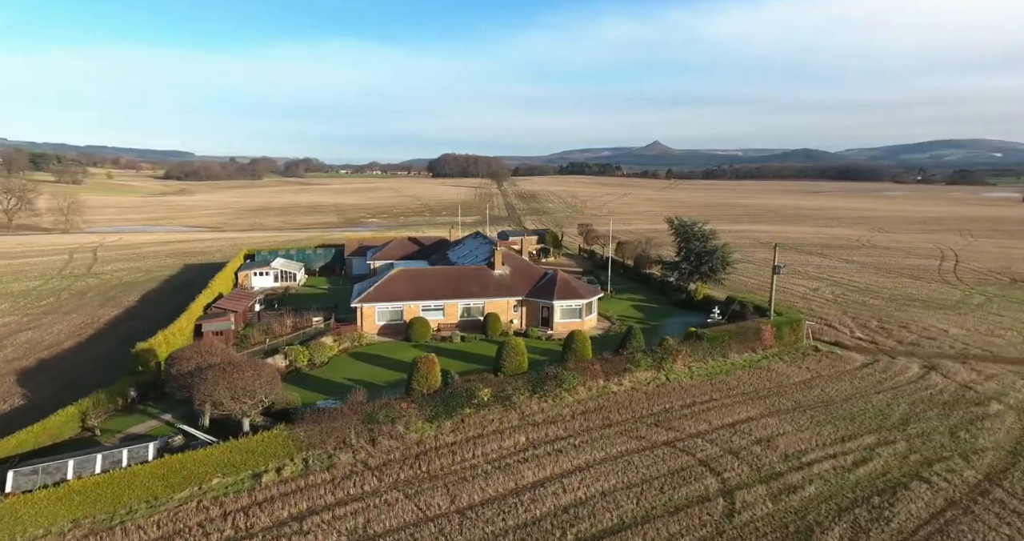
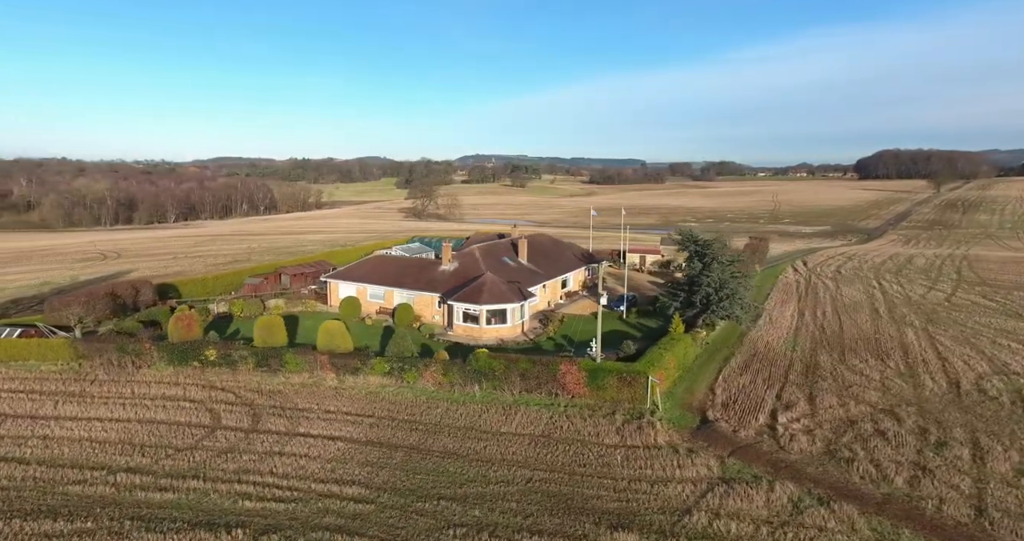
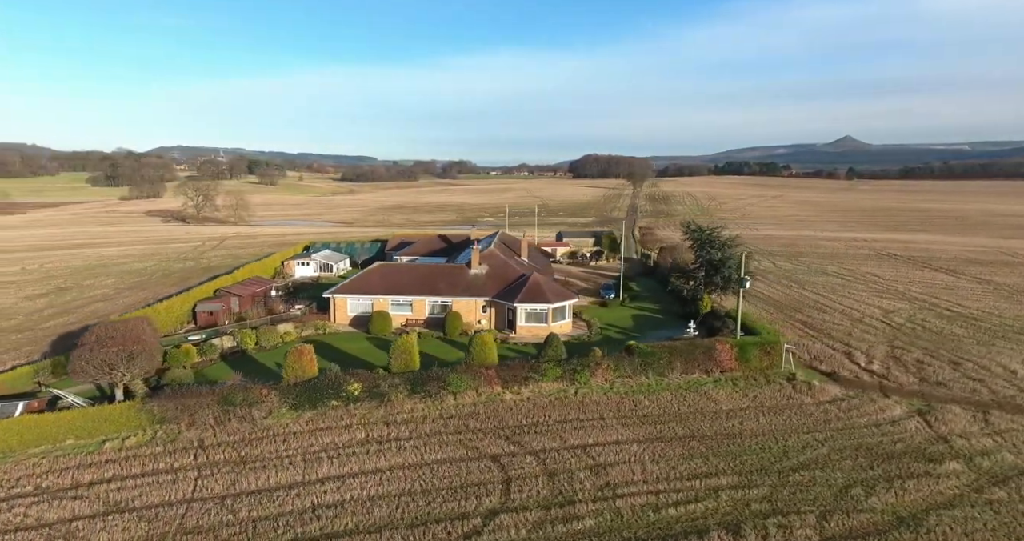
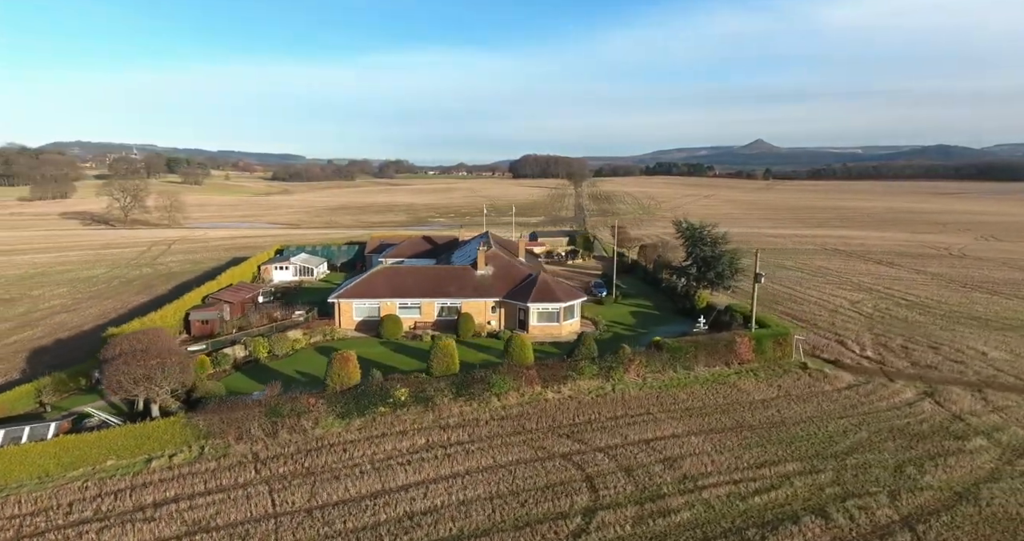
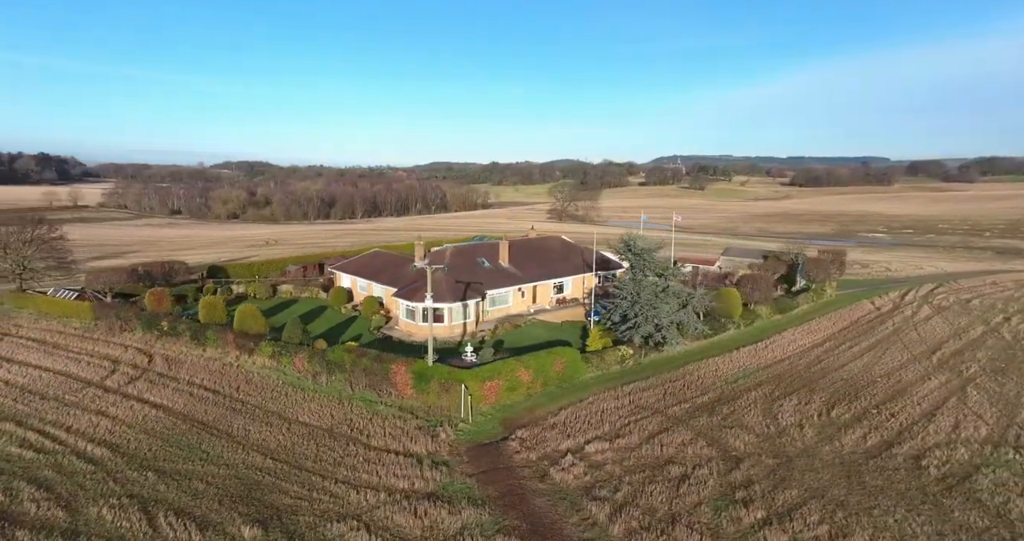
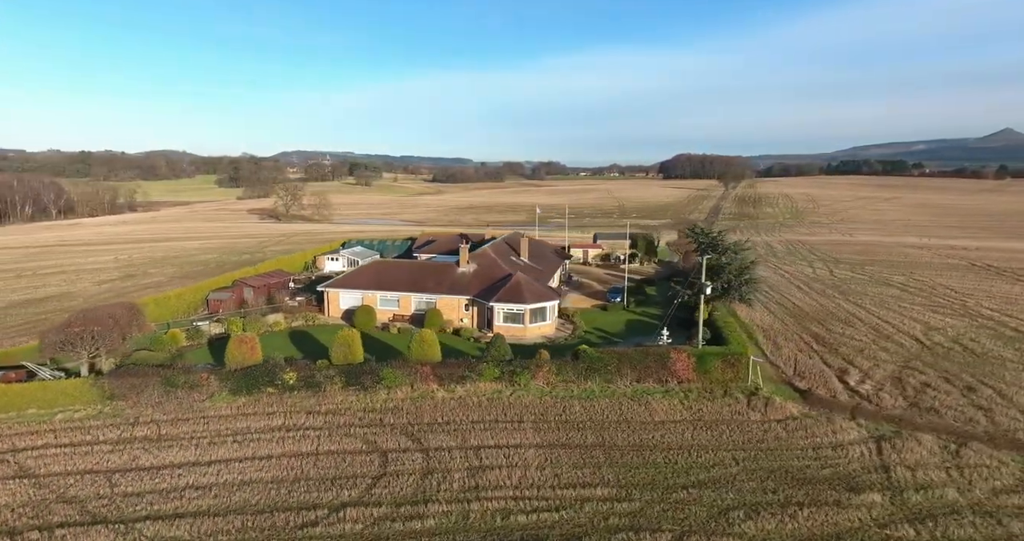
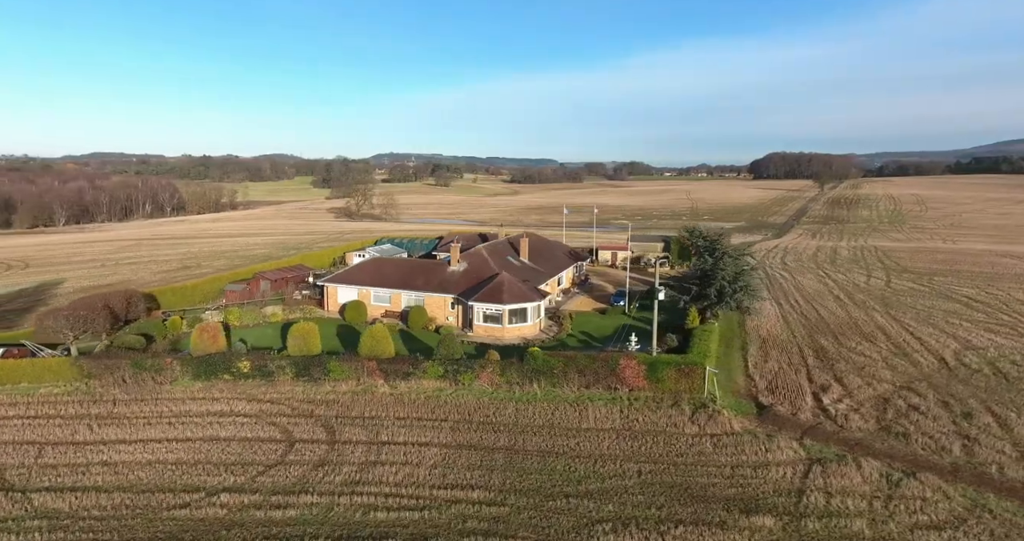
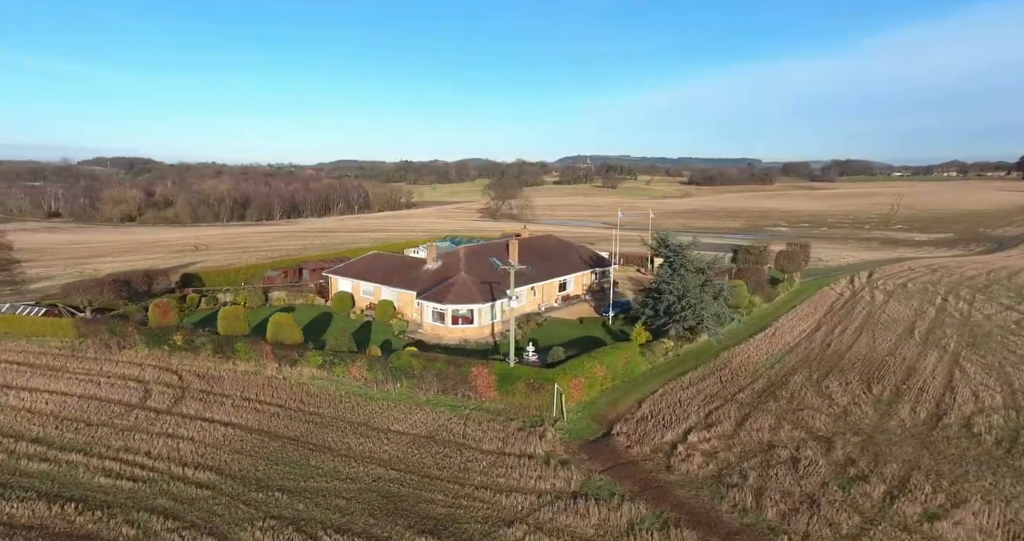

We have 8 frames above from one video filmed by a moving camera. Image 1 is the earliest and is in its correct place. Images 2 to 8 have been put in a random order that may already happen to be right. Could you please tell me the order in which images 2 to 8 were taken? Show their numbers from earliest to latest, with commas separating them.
4, 3, 6, 7, 2, 8, 5
